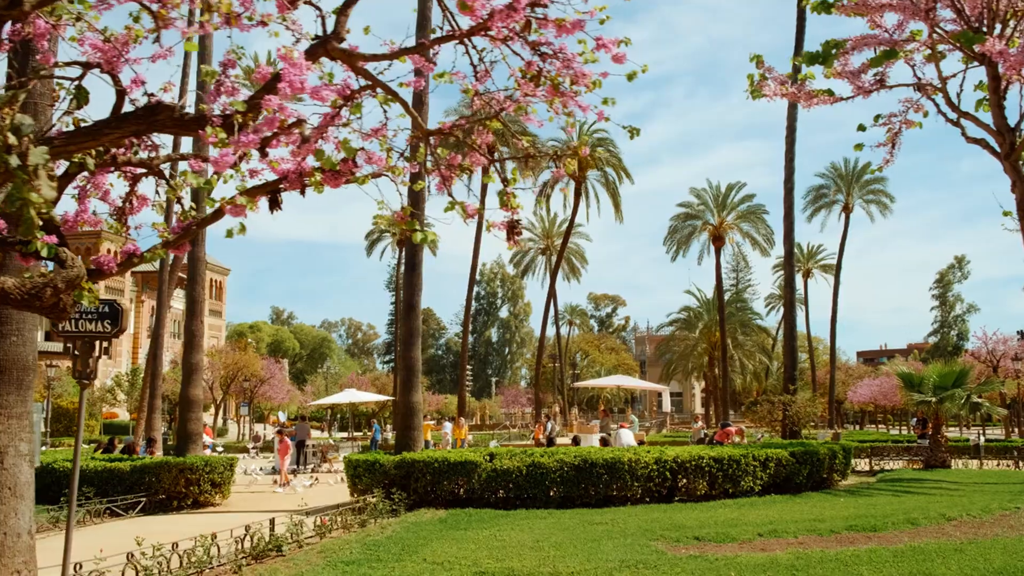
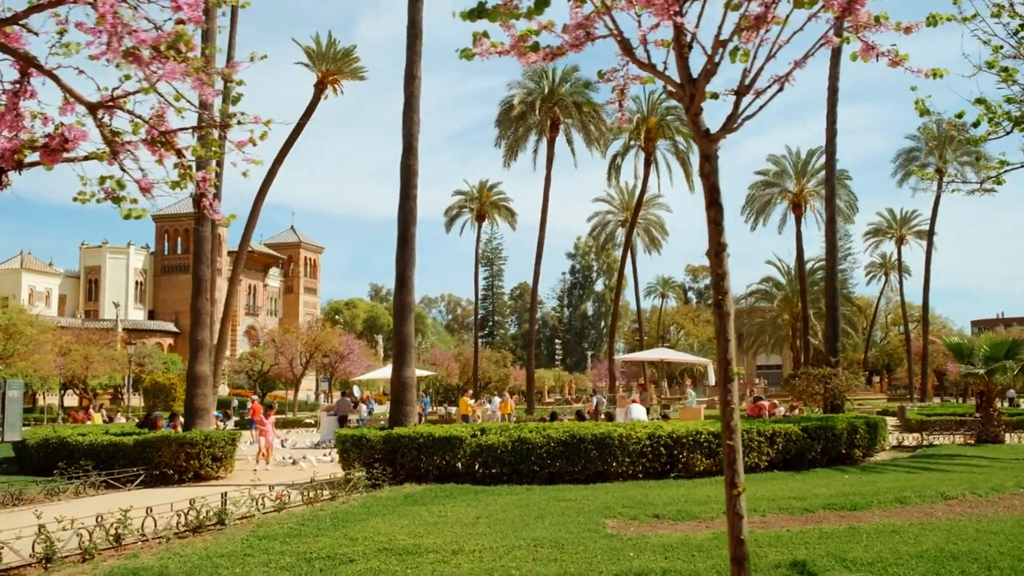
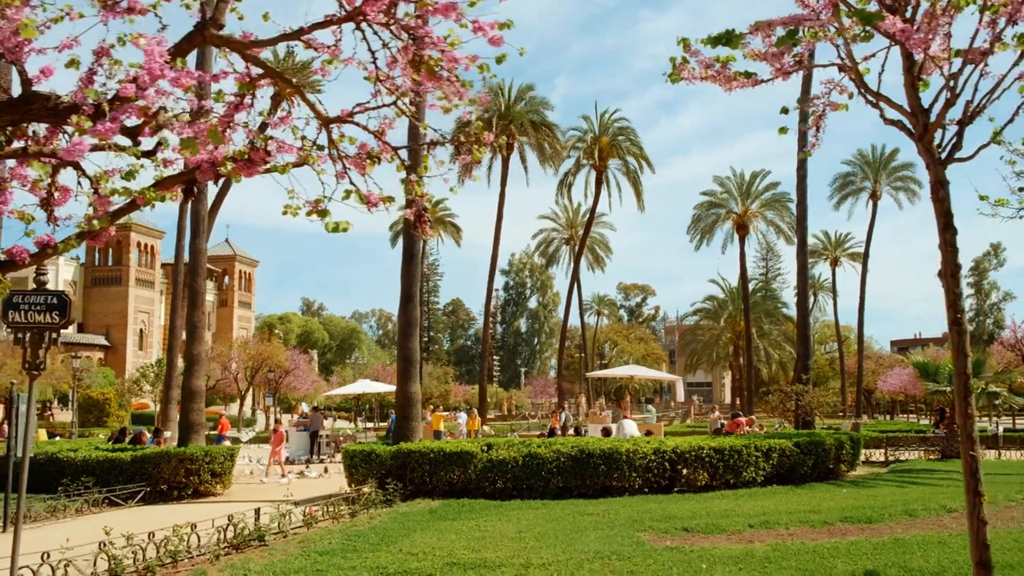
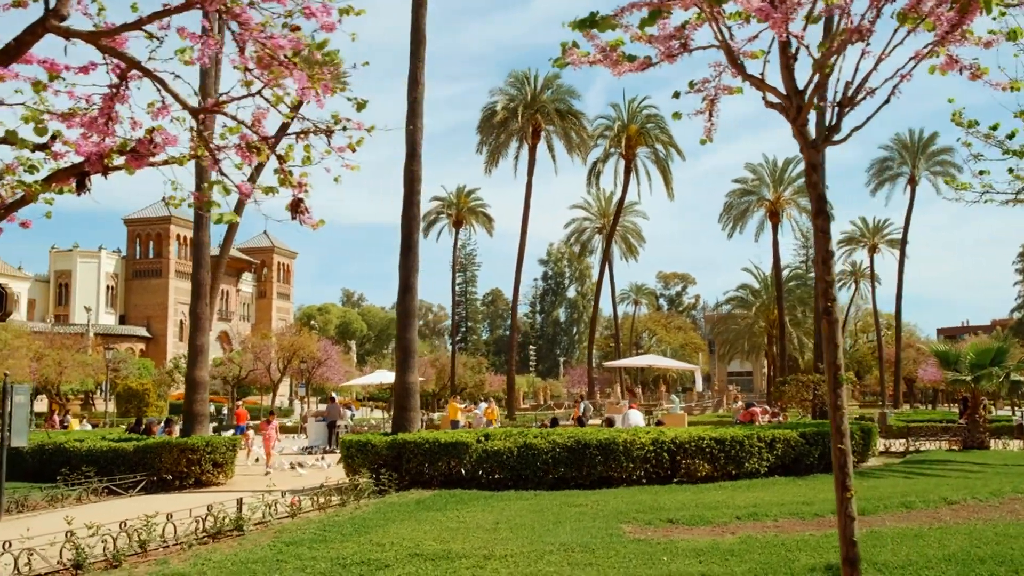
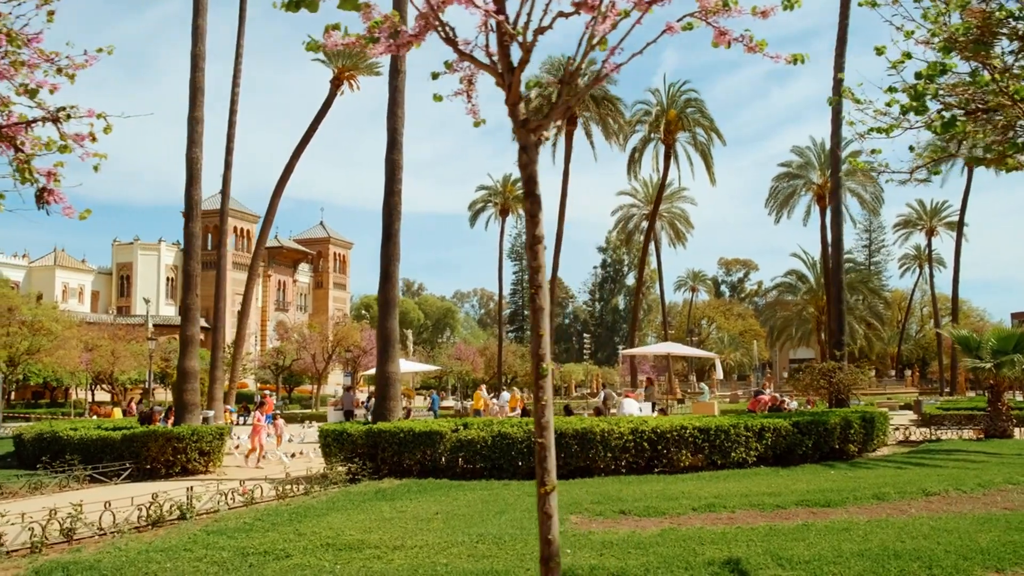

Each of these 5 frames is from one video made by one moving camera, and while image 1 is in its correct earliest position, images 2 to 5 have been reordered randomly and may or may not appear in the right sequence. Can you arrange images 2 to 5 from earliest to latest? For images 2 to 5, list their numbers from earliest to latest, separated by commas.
3, 4, 2, 5
